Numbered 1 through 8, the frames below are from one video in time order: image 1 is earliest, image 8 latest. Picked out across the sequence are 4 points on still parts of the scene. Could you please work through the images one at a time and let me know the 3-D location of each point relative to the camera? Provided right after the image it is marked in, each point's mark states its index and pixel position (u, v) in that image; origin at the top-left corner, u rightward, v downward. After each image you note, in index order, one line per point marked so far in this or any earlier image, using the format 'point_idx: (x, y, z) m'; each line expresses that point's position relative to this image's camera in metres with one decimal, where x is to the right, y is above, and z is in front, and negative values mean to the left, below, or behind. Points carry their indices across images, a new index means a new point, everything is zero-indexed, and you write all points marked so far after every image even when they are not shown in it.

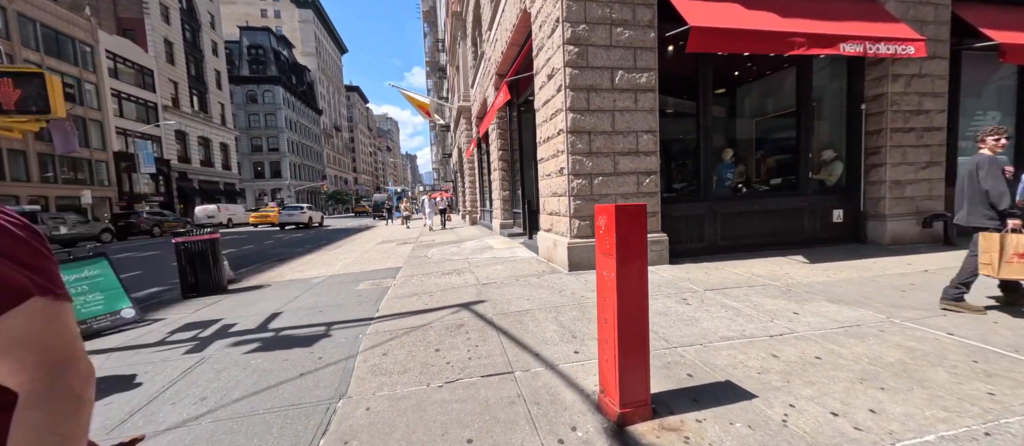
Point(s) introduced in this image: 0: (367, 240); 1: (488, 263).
0: (-5.7, -0.7, +14.5) m
1: (-0.4, -0.7, +6.8) m
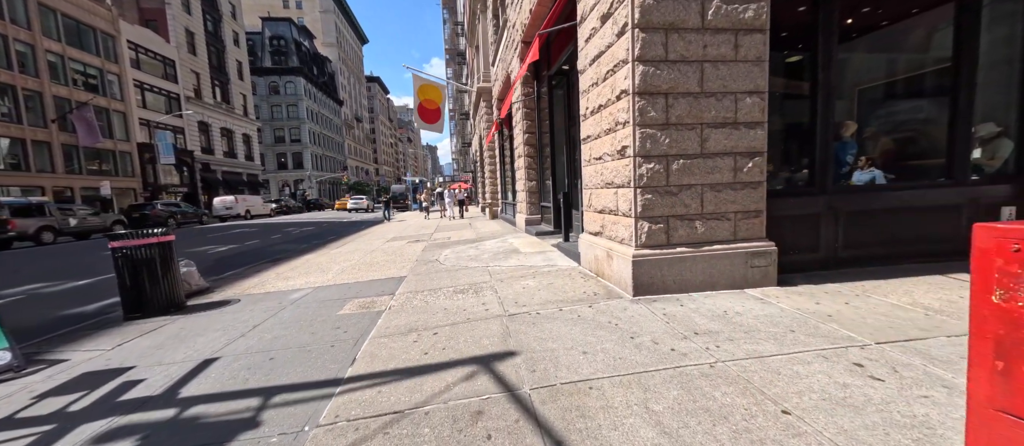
0: (-4.8, -0.5, +13.2) m
1: (0.0, -0.7, +5.2) m
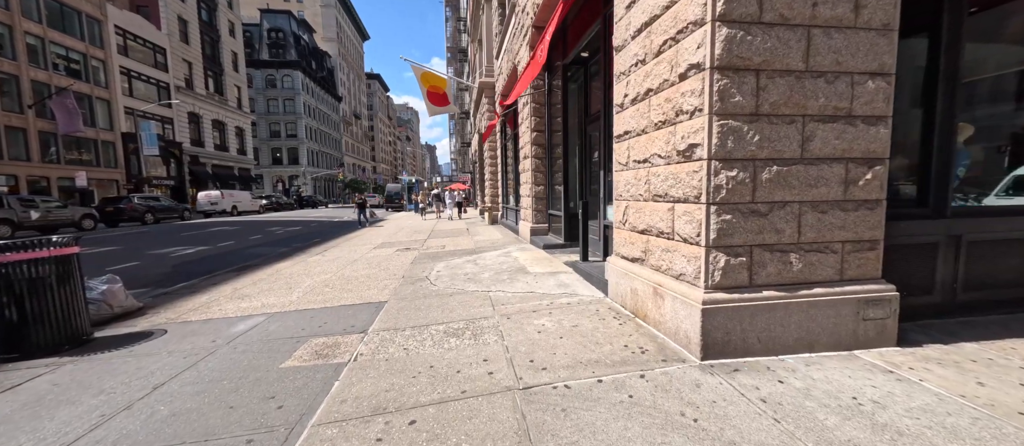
0: (-4.8, -0.6, +12.0) m
1: (+0.1, -0.9, +4.1) m
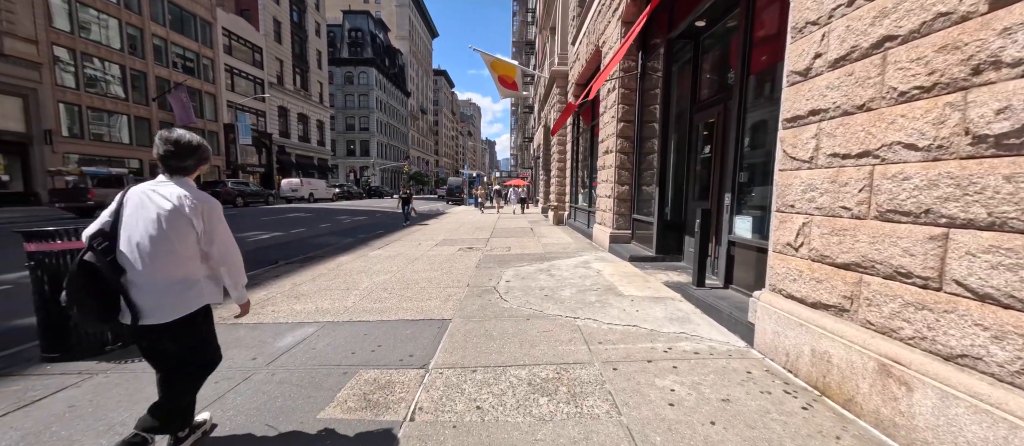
0: (-2.6, -0.4, +11.6) m
1: (+1.0, -1.1, +3.0) m
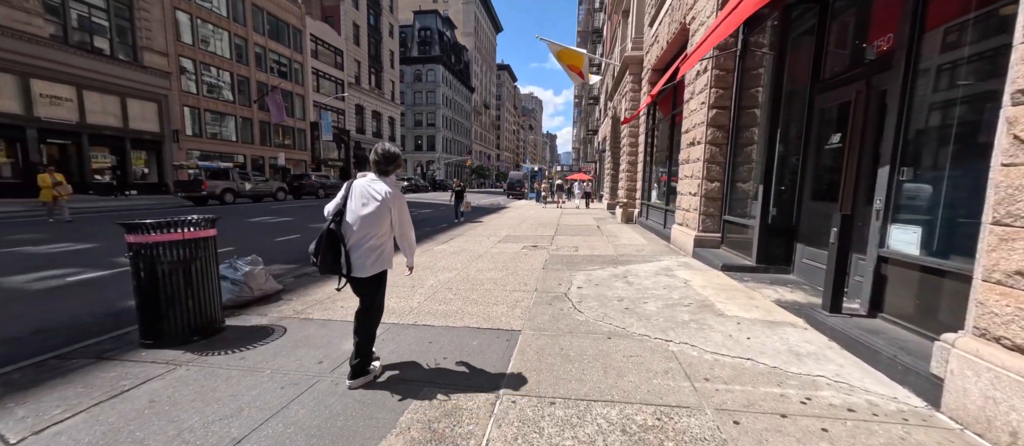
0: (-0.6, -0.3, +11.4) m
1: (+1.6, -1.1, +2.3) m
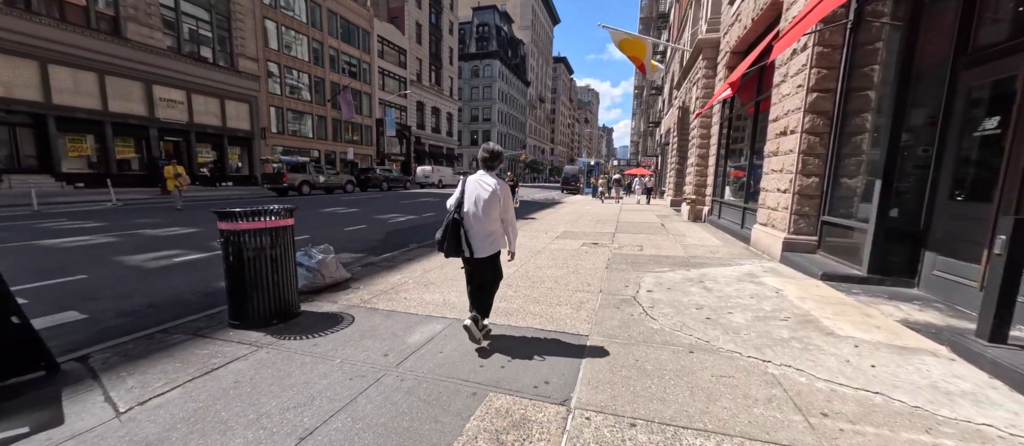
0: (+1.1, -0.1, +11.1) m
1: (+2.0, -1.2, +1.8) m
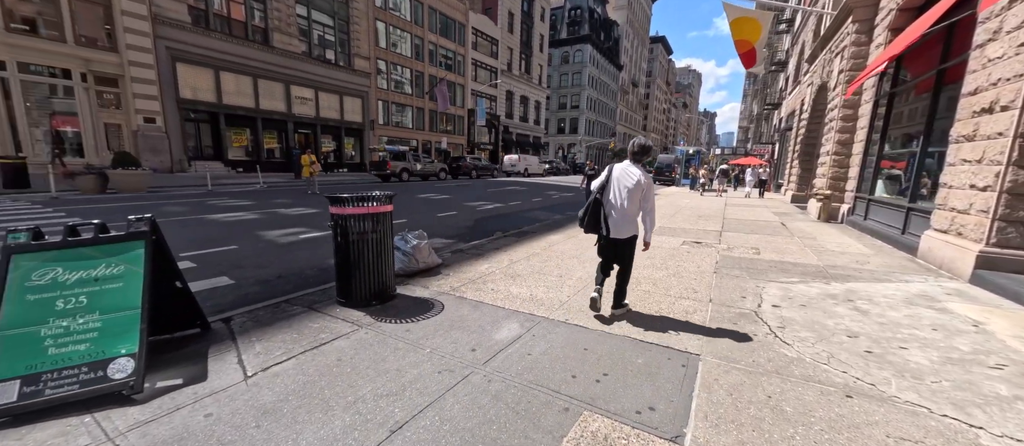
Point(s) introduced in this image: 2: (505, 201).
0: (+3.7, +0.1, +10.3) m
1: (+2.4, -1.3, +1.1) m
2: (-0.2, +1.0, +14.9) m
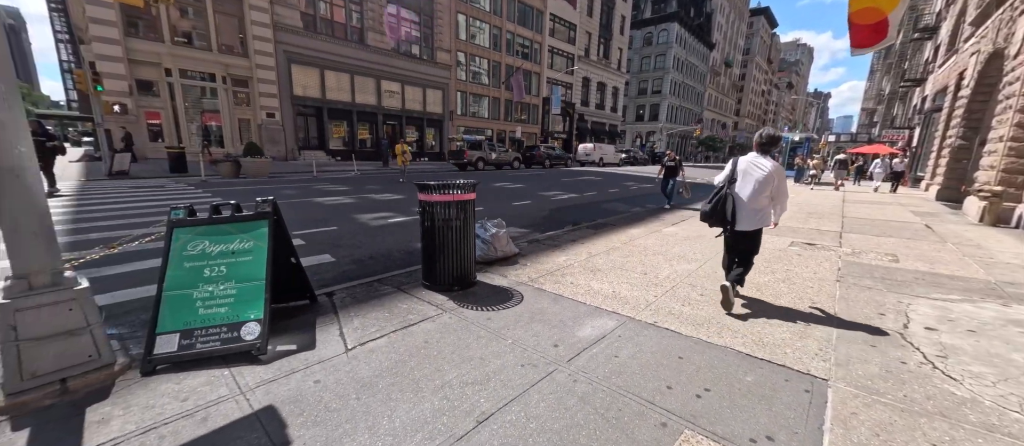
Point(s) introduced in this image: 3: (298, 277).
0: (+5.7, +0.2, +9.2) m
1: (+2.6, -1.3, +0.5) m
2: (+2.8, +1.3, +14.4) m
3: (-2.3, -0.6, +3.9) m
